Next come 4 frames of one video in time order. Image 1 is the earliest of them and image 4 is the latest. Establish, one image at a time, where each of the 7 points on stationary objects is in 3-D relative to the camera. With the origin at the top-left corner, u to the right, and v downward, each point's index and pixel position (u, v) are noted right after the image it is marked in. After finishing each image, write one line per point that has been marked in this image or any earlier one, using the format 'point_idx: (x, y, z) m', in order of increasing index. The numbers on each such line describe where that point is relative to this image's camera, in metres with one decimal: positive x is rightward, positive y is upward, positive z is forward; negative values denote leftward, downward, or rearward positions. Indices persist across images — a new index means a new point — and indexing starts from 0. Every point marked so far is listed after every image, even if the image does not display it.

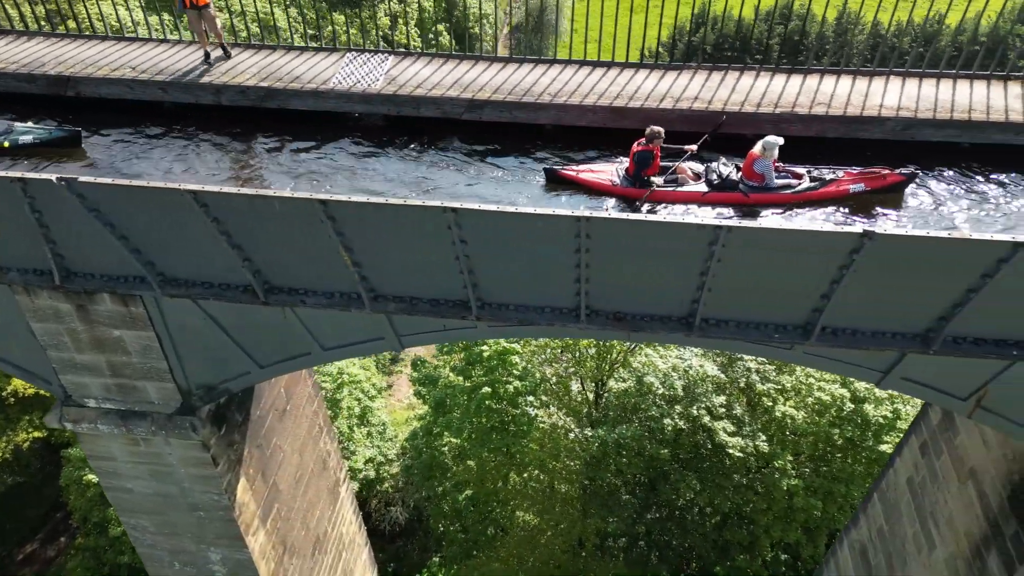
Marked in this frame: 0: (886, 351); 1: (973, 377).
0: (+3.3, -0.6, +6.5) m
1: (+4.2, -0.8, +6.6) m
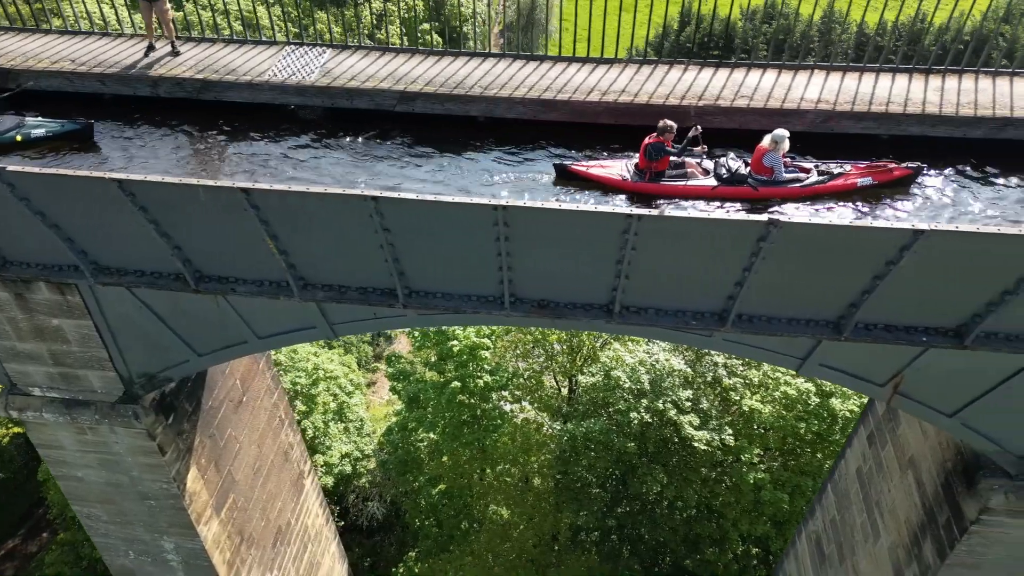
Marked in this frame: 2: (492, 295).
0: (+2.6, -0.5, +6.6) m
1: (+3.5, -0.7, +6.8) m
2: (-0.2, -0.1, +6.8) m
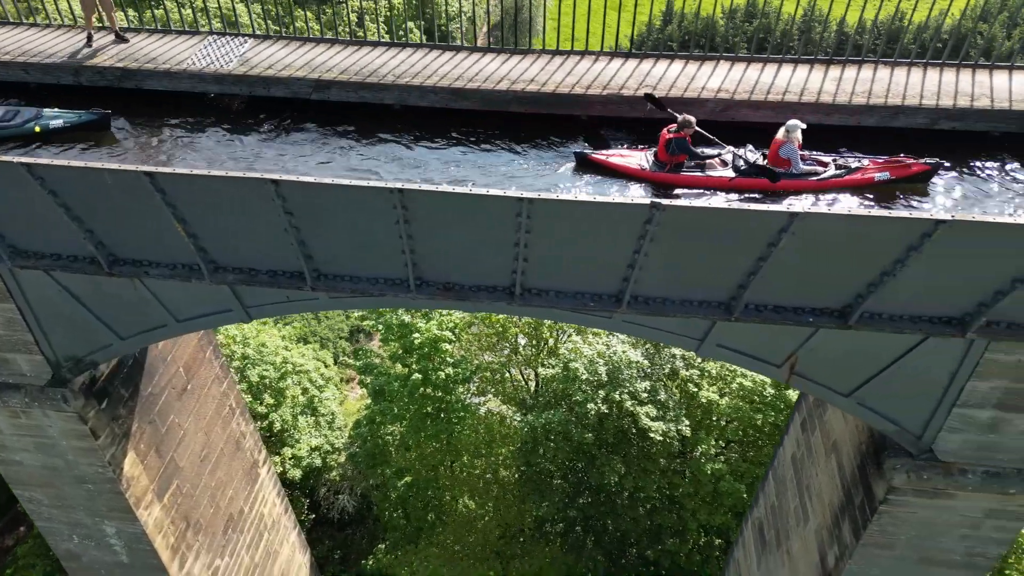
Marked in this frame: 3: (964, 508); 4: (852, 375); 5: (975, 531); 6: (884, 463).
0: (+1.7, -0.3, +6.8) m
1: (+2.6, -0.5, +7.0) m
2: (-1.1, +0.1, +7.0) m
3: (+4.9, -2.4, +8.0) m
4: (+3.3, -0.9, +7.1) m
5: (+5.2, -2.7, +8.2) m
6: (+4.0, -1.9, +7.7) m
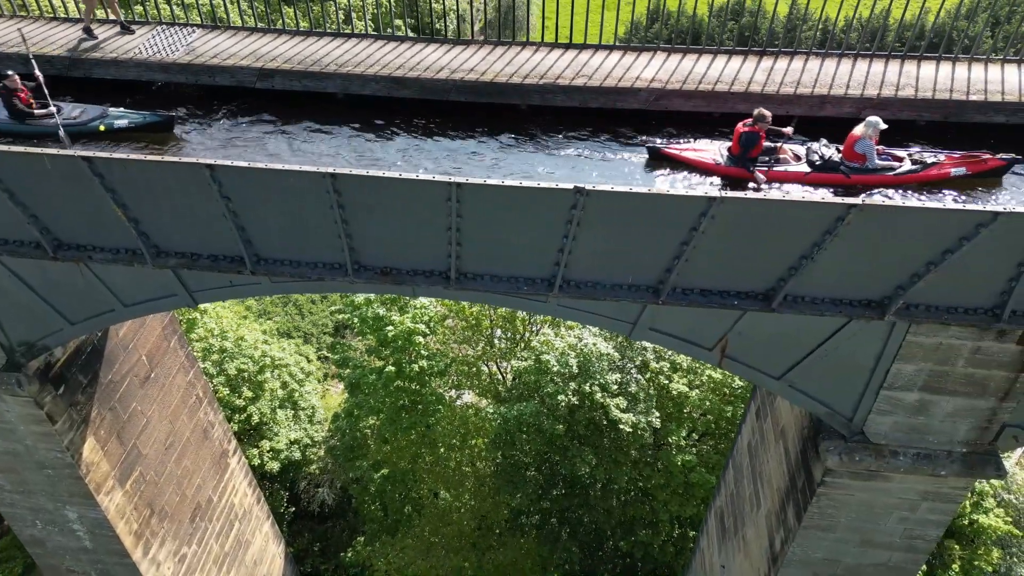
0: (+1.1, -0.1, +6.9) m
1: (+2.0, -0.4, +7.1) m
2: (-1.7, +0.2, +7.2) m
3: (+4.3, -2.3, +8.1) m
4: (+2.7, -0.7, +7.3) m
5: (+4.6, -2.6, +8.4) m
6: (+3.3, -1.7, +7.9) m
